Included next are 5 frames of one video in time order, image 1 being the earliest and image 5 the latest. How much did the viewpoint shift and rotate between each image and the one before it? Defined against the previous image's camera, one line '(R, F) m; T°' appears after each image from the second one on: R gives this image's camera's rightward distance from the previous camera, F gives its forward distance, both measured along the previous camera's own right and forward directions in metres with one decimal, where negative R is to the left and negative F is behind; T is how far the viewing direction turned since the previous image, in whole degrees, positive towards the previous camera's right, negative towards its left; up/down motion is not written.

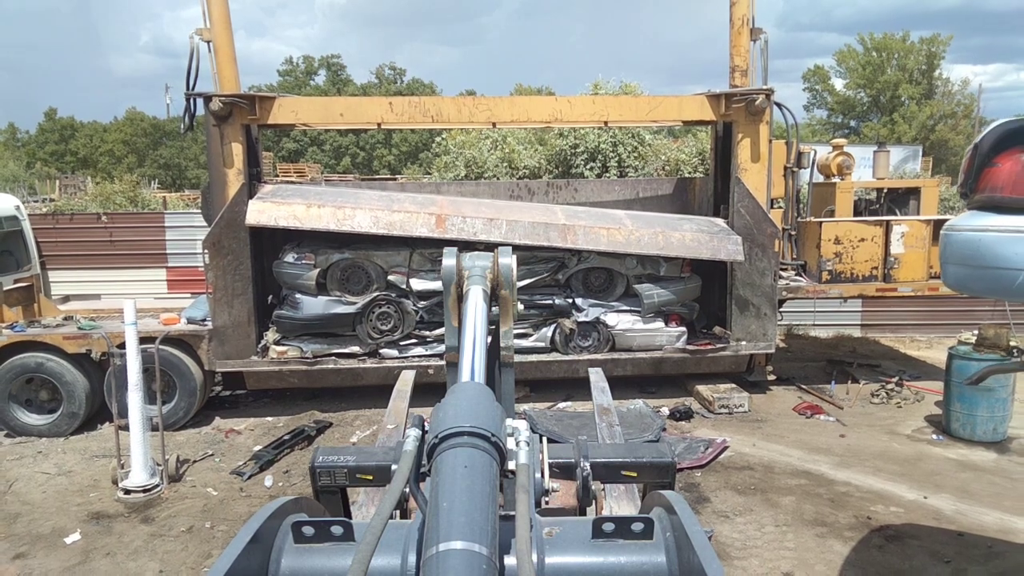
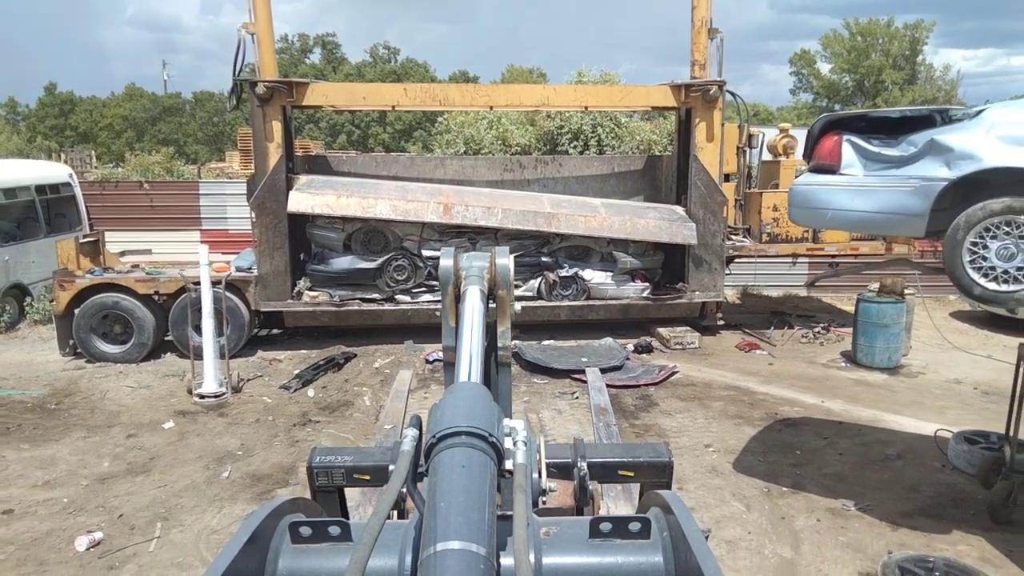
(0.0, -1.3) m; +1°
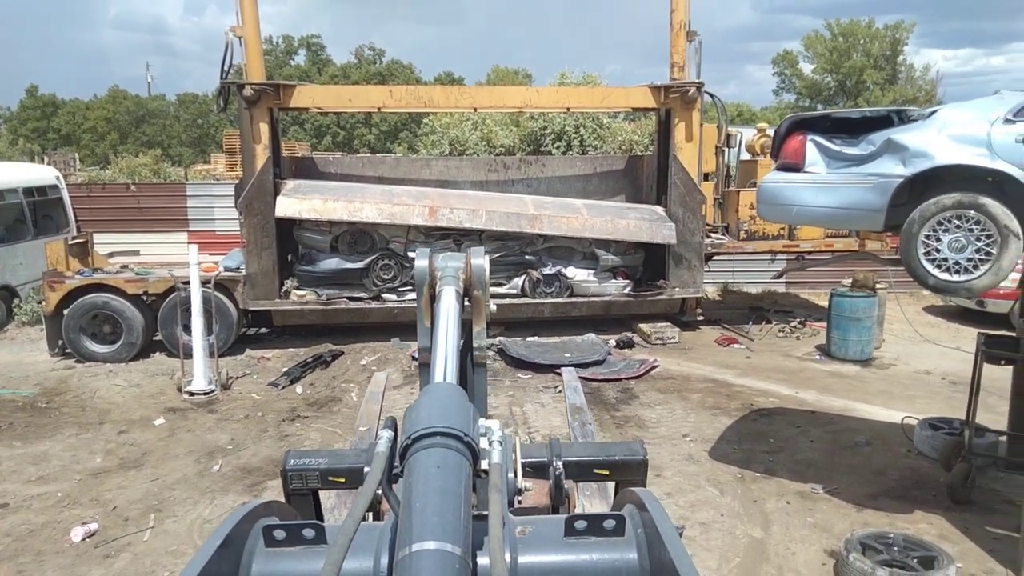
(0.0, -0.2) m; +1°
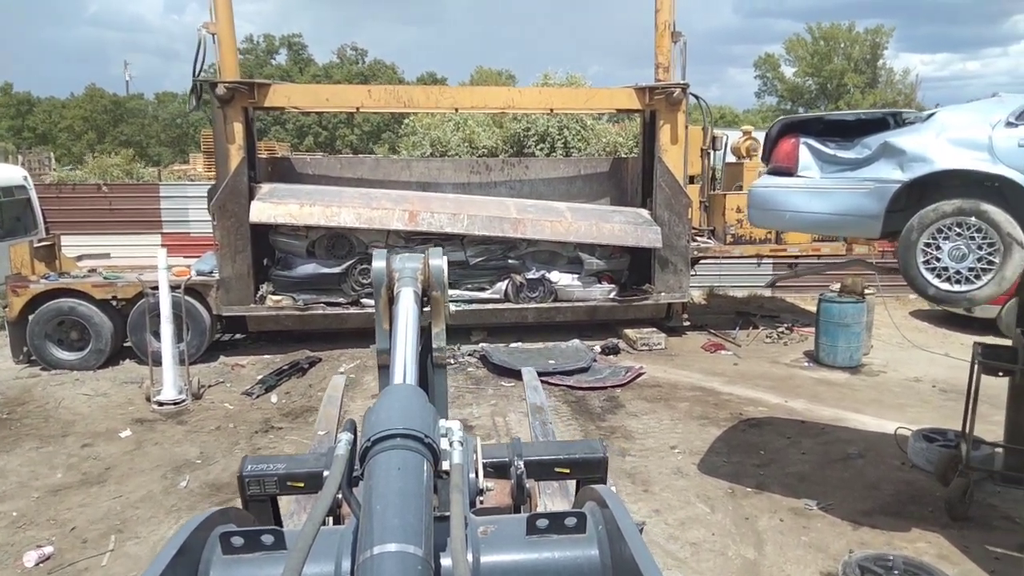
(0.0, +0.2) m; +1°
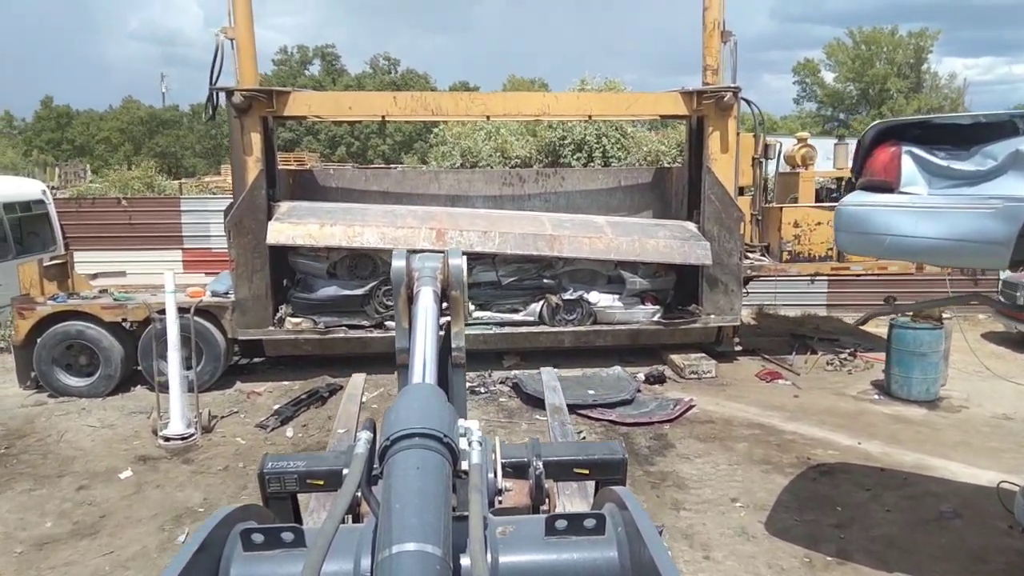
(0.0, +0.6) m; -2°
